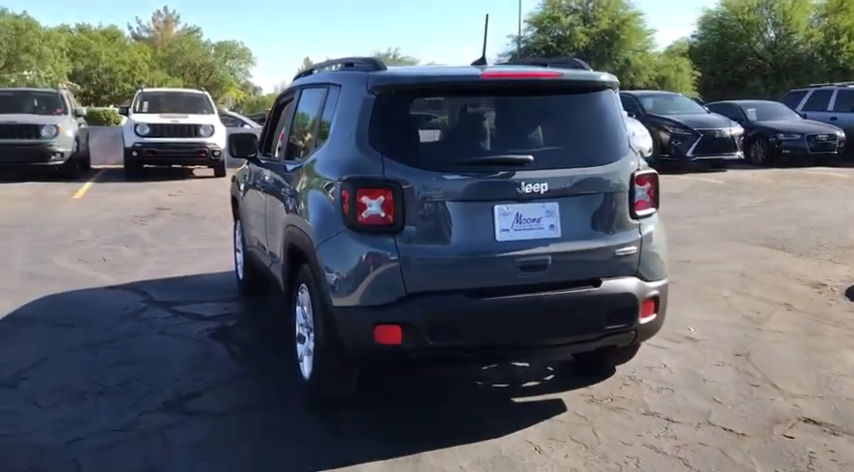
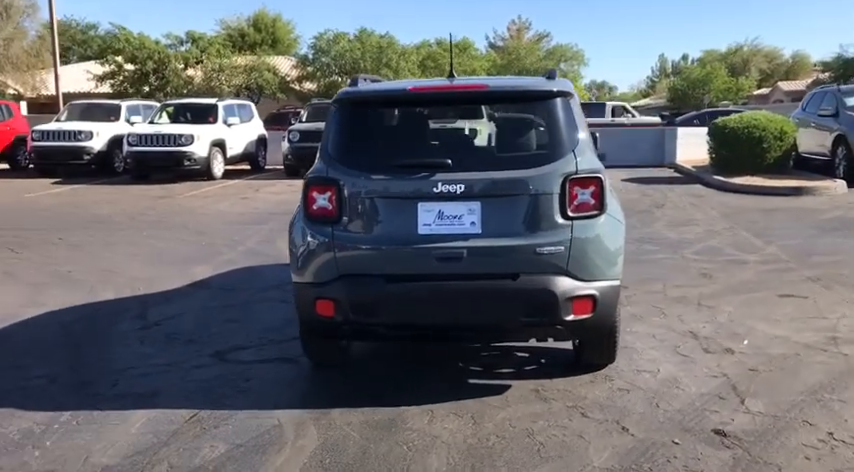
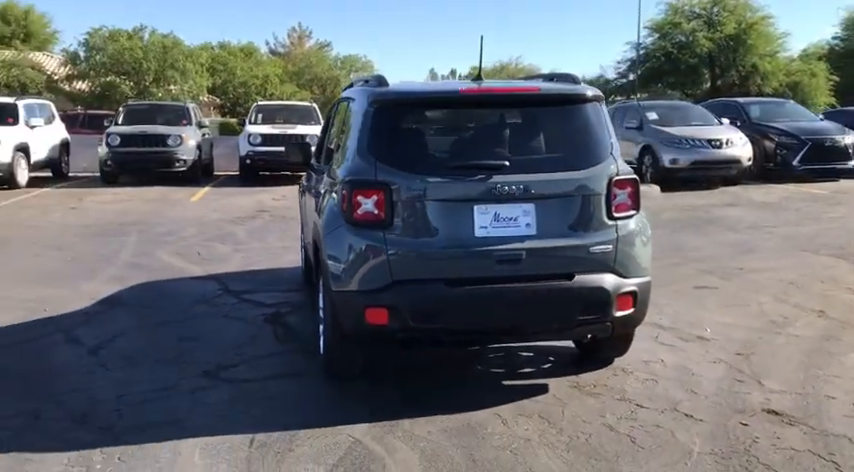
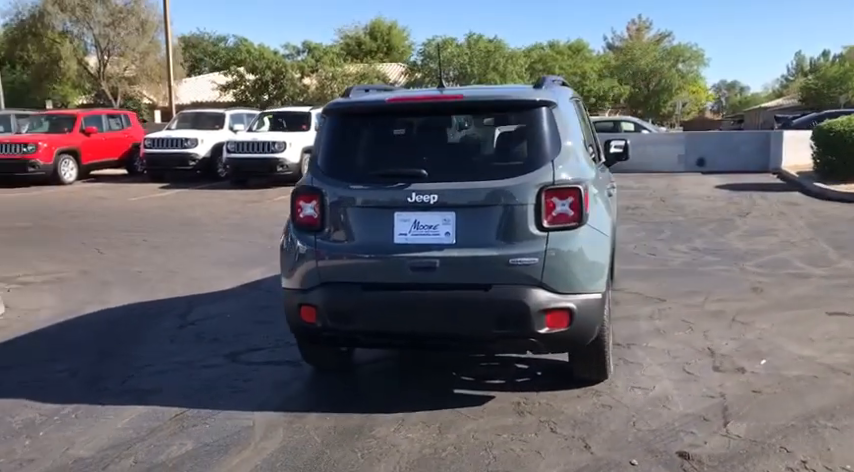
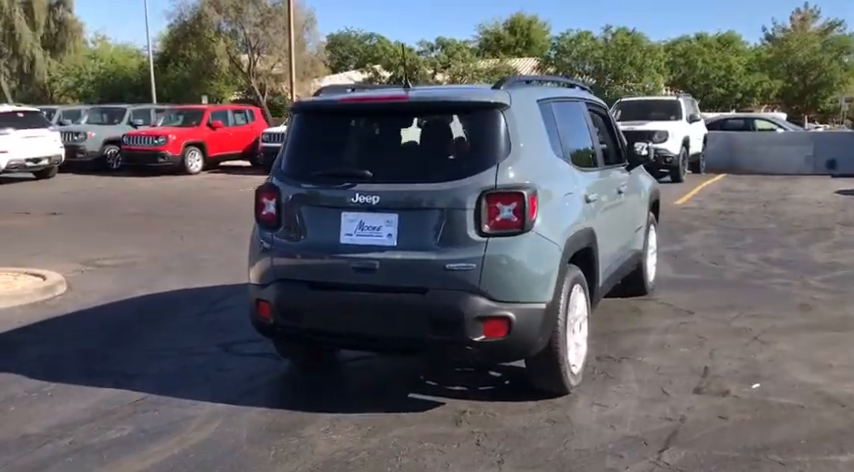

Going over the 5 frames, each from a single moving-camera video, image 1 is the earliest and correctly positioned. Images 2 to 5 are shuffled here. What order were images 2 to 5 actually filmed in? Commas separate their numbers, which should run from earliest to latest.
3, 2, 4, 5
